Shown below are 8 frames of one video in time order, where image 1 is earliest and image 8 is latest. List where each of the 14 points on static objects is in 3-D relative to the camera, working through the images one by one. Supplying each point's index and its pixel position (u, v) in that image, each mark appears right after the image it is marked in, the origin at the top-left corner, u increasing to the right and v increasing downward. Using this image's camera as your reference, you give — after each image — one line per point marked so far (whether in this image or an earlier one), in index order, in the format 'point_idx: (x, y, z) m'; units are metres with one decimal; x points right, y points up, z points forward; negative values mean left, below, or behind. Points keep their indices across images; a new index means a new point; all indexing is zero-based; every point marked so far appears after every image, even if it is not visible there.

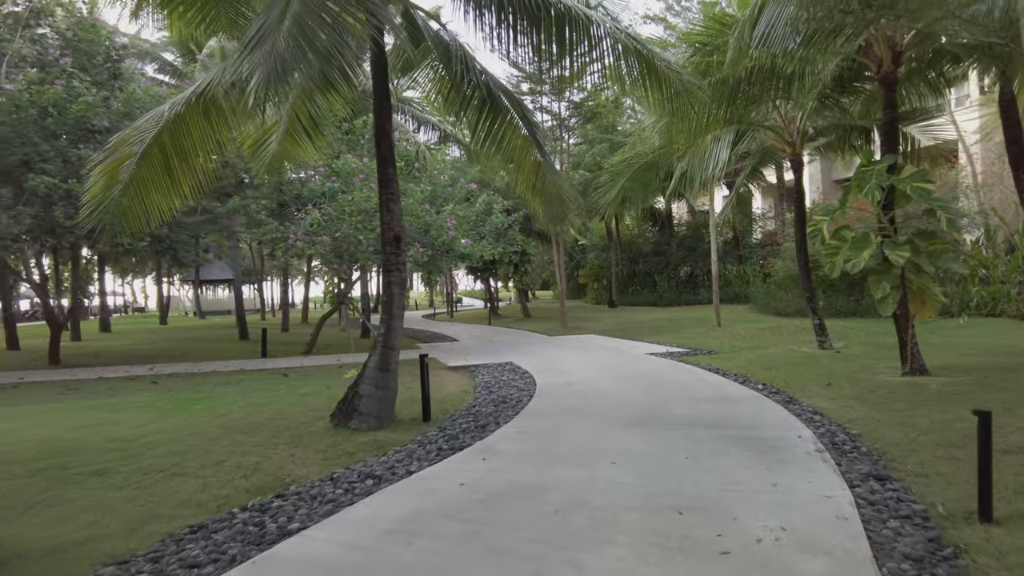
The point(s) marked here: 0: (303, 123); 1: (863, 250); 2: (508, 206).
0: (-3.3, +2.6, +9.9) m
1: (+4.3, +0.5, +7.7) m
2: (-0.1, +2.4, +18.5) m
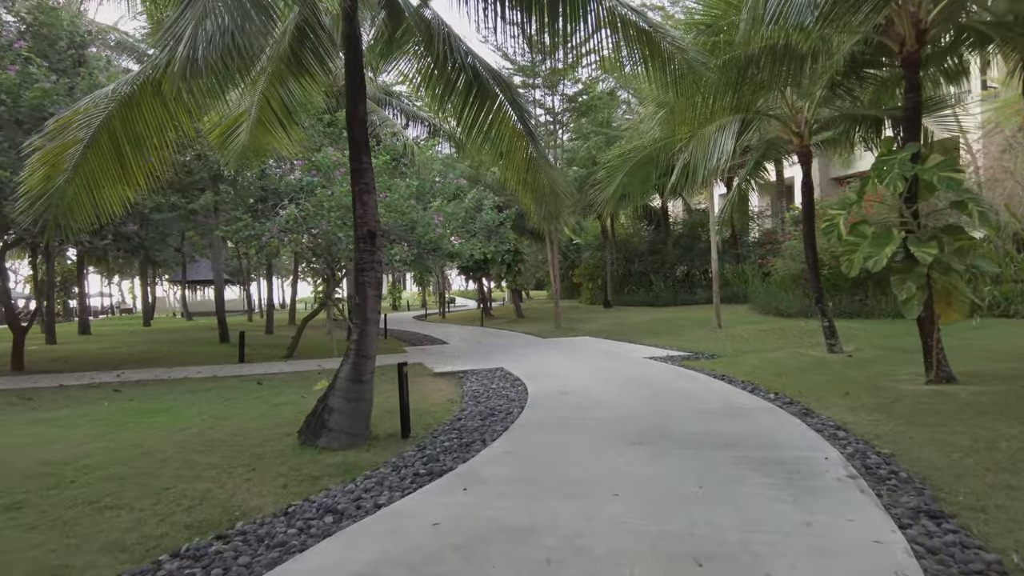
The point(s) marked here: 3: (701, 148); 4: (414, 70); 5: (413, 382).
0: (-3.4, +2.6, +9.2) m
1: (+4.1, +0.5, +7.0) m
2: (-0.4, +2.4, +17.7) m
3: (+2.9, +2.2, +9.7) m
4: (-1.2, +2.7, +7.9) m
5: (-1.6, -1.5, +10.2) m
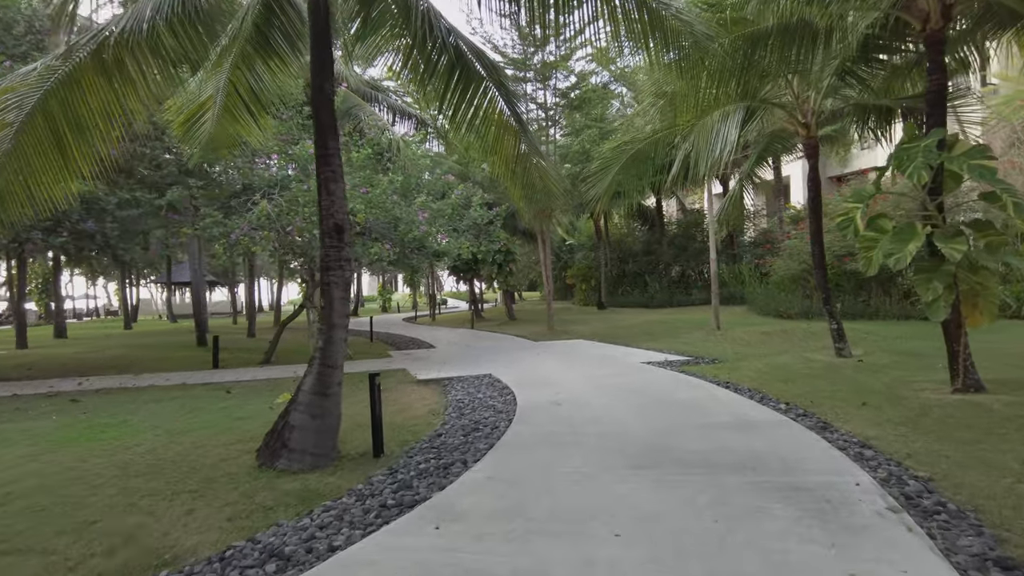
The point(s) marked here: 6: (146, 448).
0: (-3.6, +2.6, +8.4) m
1: (+4.0, +0.5, +6.4) m
2: (-0.6, +2.4, +17.0) m
3: (+2.8, +2.2, +9.0) m
4: (-1.4, +2.7, +7.2) m
5: (-1.8, -1.5, +9.5) m
6: (-3.7, -1.6, +6.4) m
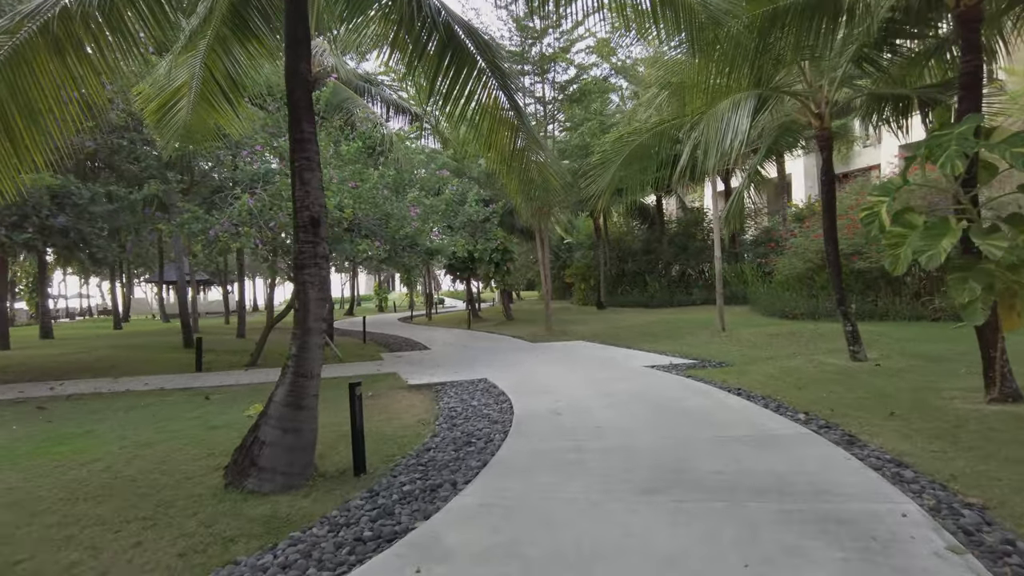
0: (-3.7, +2.6, +7.9) m
1: (+4.0, +0.5, +5.8) m
2: (-0.7, +2.4, +16.5) m
3: (+2.7, +2.2, +8.5) m
4: (-1.4, +2.7, +6.7) m
5: (-1.8, -1.5, +8.9) m
6: (-3.8, -1.6, +5.8) m
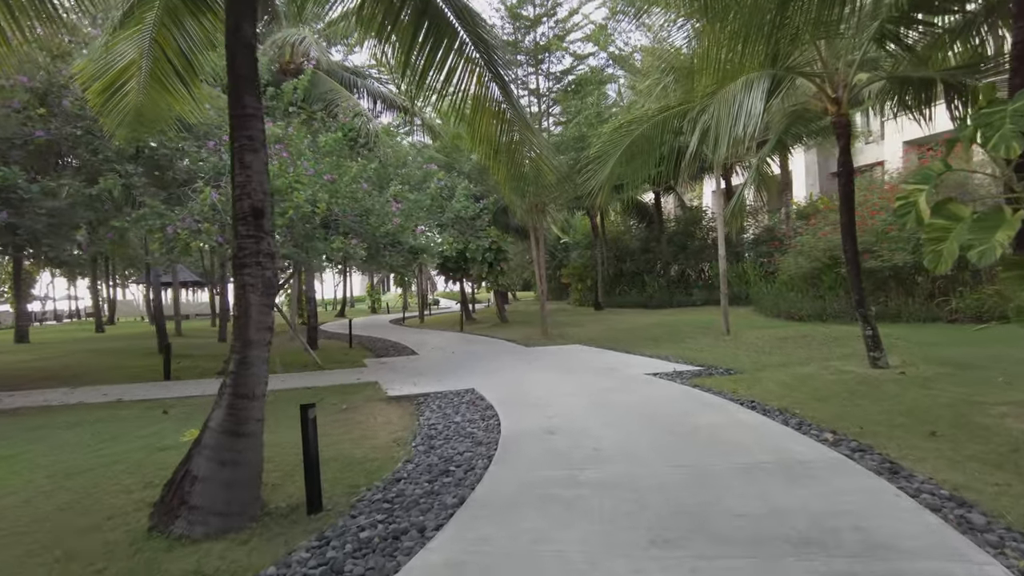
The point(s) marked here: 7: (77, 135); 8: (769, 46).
0: (-3.8, +2.5, +7.0) m
1: (+3.8, +0.5, +5.0) m
2: (-0.9, +2.3, +15.6) m
3: (+2.6, +2.2, +7.7) m
4: (-1.5, +2.6, +5.8) m
5: (-2.0, -1.6, +8.1) m
6: (-3.9, -1.7, +5.0) m
7: (-6.5, +2.3, +9.5) m
8: (+2.7, +2.6, +6.7) m
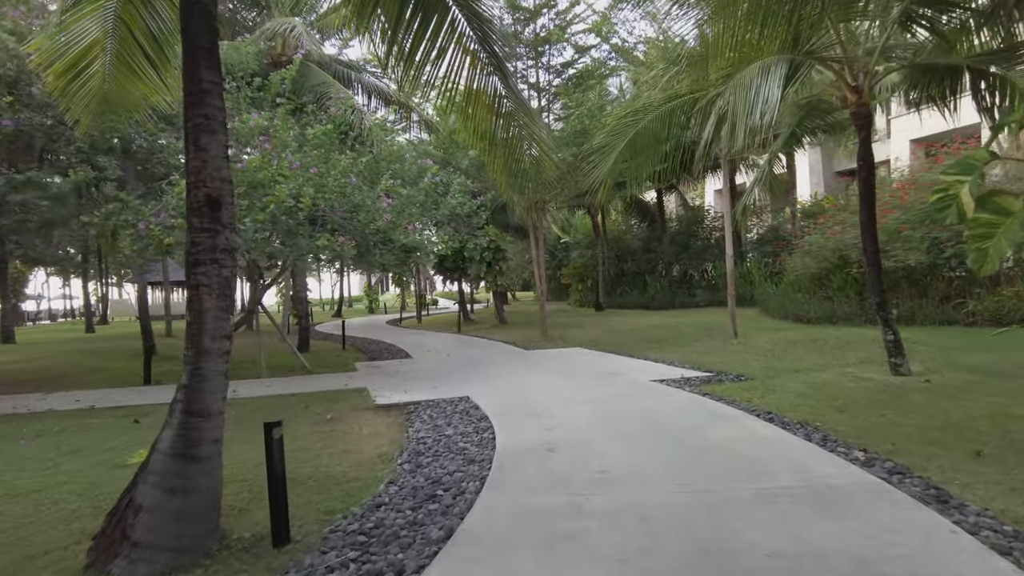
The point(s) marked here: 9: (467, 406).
0: (-3.8, +2.5, +6.5) m
1: (+3.8, +0.4, +4.4) m
2: (-0.9, +2.3, +15.1) m
3: (+2.5, +2.1, +7.1) m
4: (-1.6, +2.6, +5.3) m
5: (-2.0, -1.6, +7.5) m
6: (-3.9, -1.7, +4.4) m
7: (-6.6, +2.3, +8.9) m
8: (+2.7, +2.6, +6.1) m
9: (-0.5, -1.4, +7.7) m
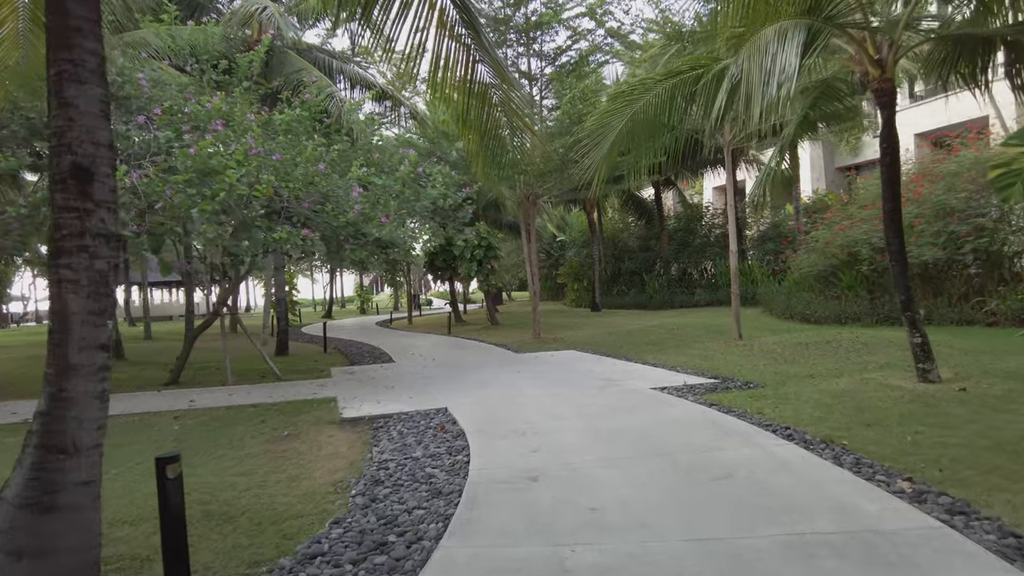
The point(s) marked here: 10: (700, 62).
0: (-4.0, +2.5, +5.6) m
1: (+3.6, +0.5, +3.6) m
2: (-1.1, +2.4, +14.2) m
3: (+2.3, +2.2, +6.2) m
4: (-1.8, +2.6, +4.4) m
5: (-2.2, -1.6, +6.6) m
6: (-4.1, -1.6, +3.5) m
7: (-6.8, +2.3, +8.0) m
8: (+2.5, +2.6, +5.3) m
9: (-0.7, -1.4, +6.8) m
10: (+2.4, +2.9, +8.1) m
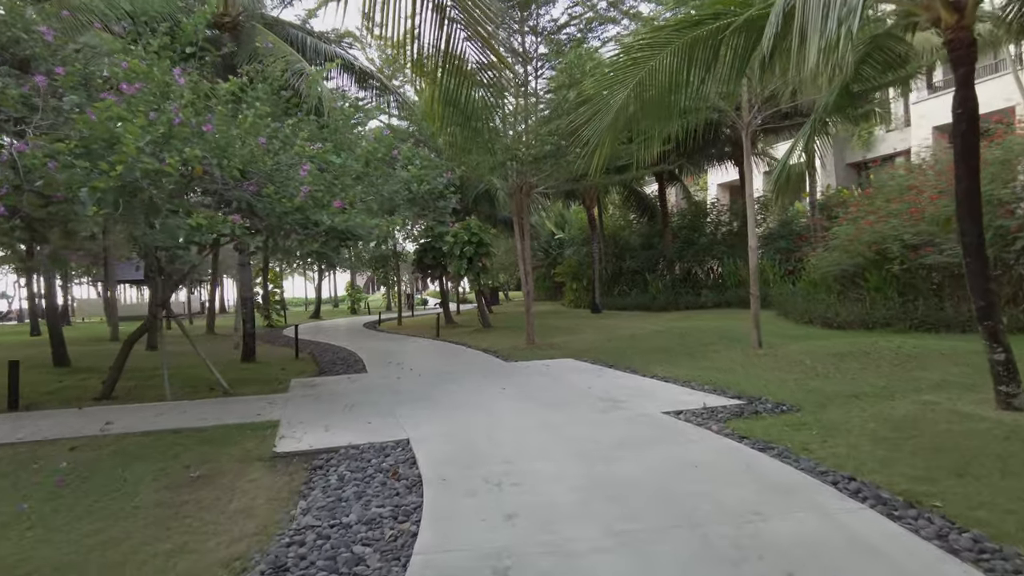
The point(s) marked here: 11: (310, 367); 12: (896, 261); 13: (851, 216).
0: (-4.2, +2.6, +4.0) m
1: (+3.4, +0.4, +2.1) m
2: (-1.3, +2.4, +12.7) m
3: (+2.2, +2.1, +4.7) m
4: (-1.9, +2.6, +2.9) m
5: (-2.4, -1.6, +5.1) m
6: (-4.3, -1.6, +2.0) m
7: (-7.0, +2.3, +6.5) m
8: (+2.3, +2.6, +3.7) m
9: (-0.9, -1.4, +5.3) m
10: (+2.2, +2.9, +6.6) m
11: (-4.1, -1.6, +12.6) m
12: (+8.1, +0.6, +13.2) m
13: (+8.2, +1.7, +15.2) m
